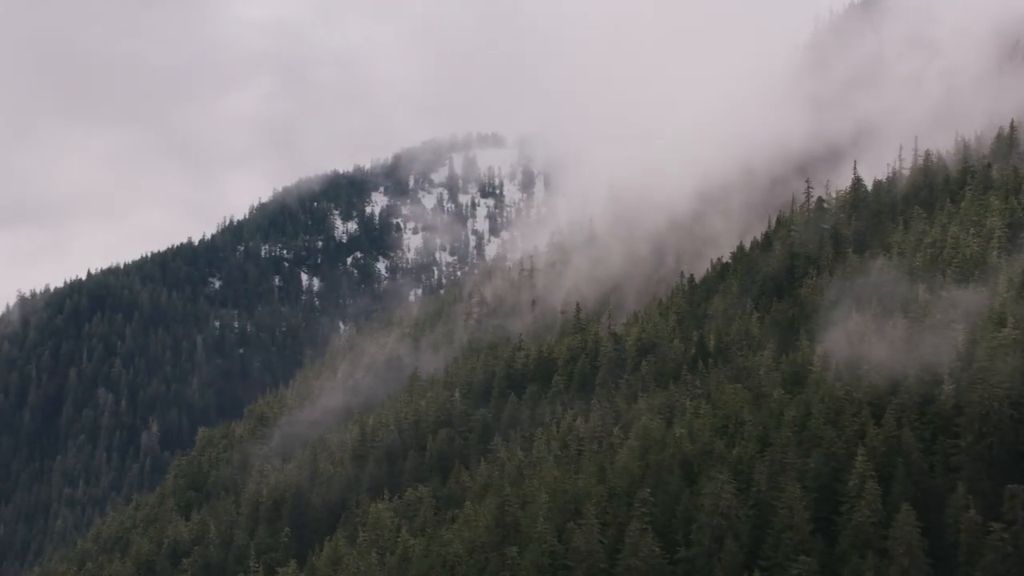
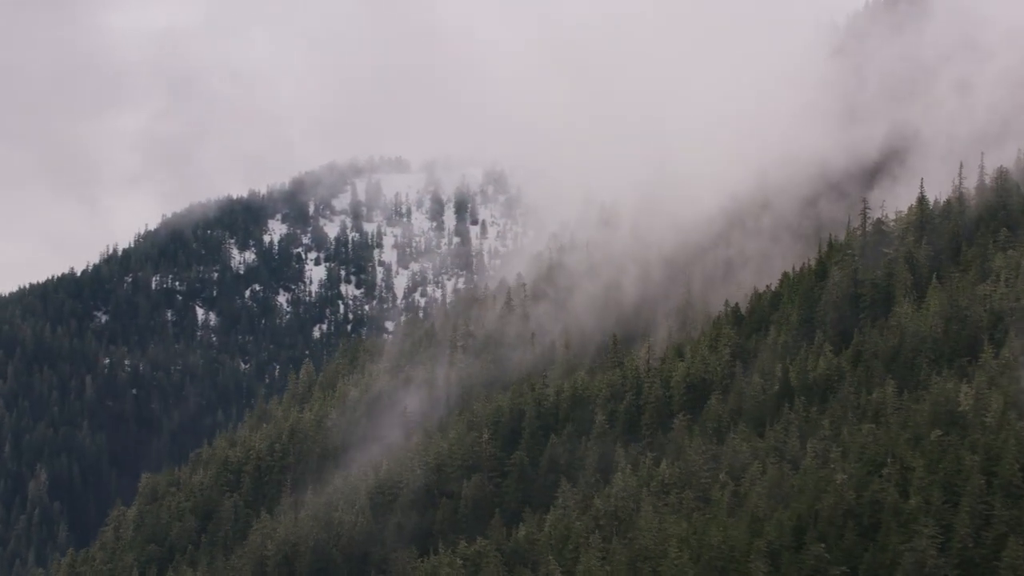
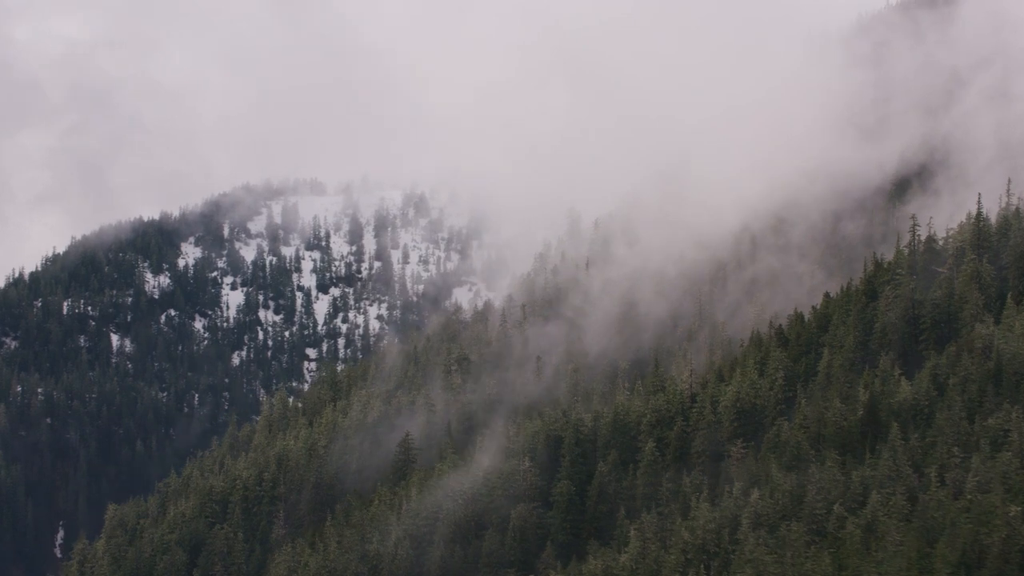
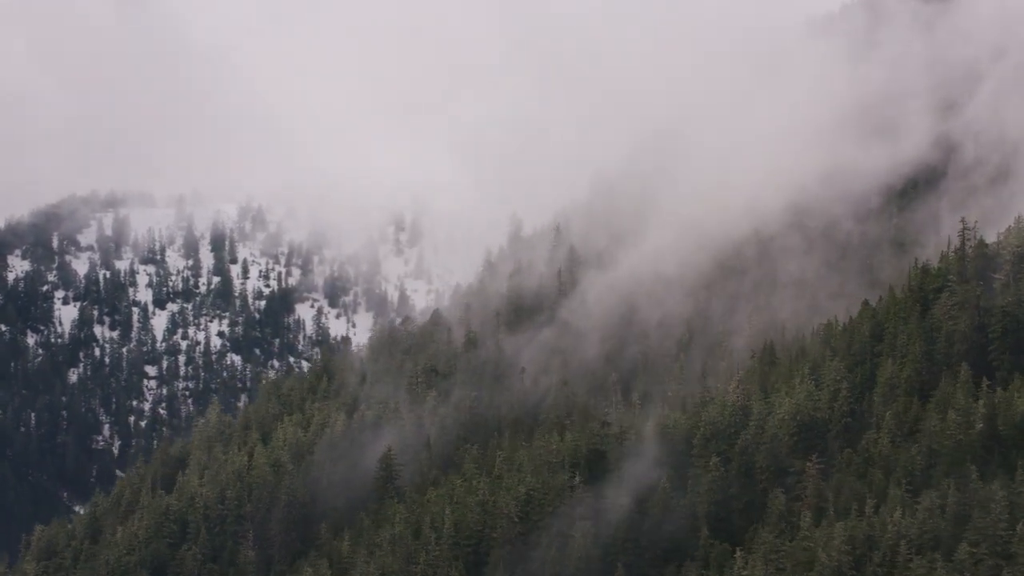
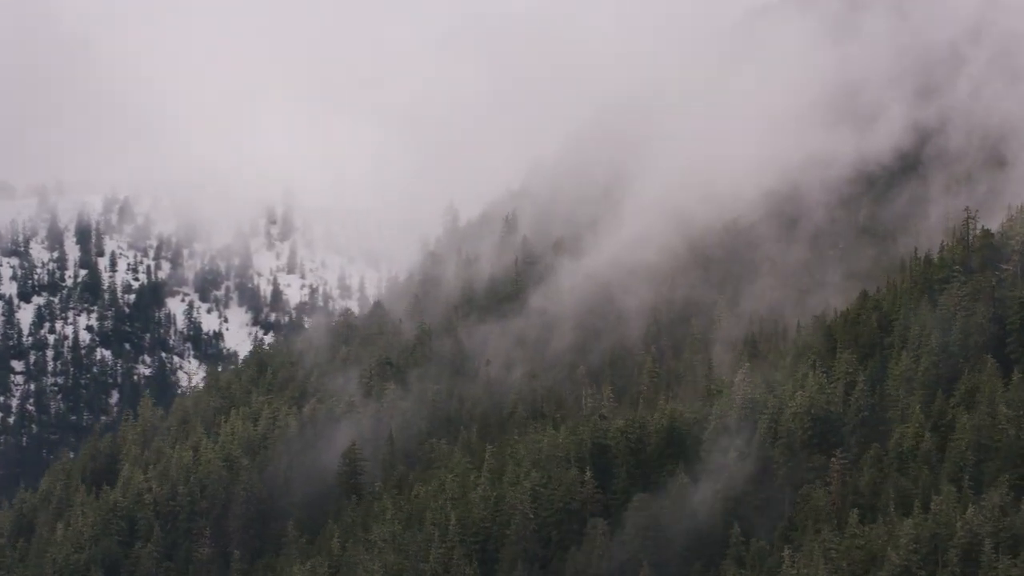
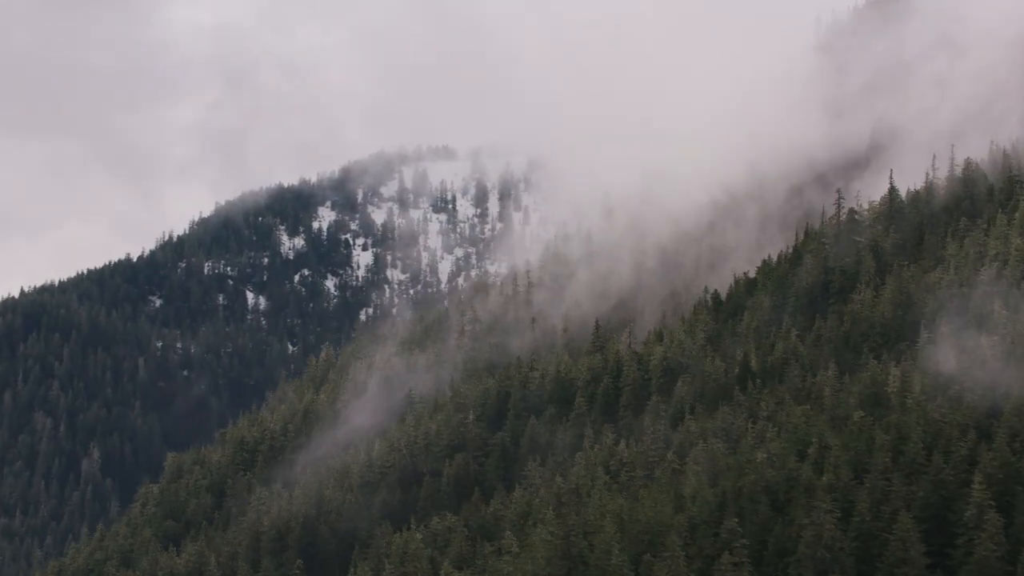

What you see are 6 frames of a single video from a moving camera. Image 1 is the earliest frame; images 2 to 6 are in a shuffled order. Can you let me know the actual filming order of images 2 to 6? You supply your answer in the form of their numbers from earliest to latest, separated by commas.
6, 2, 3, 4, 5
